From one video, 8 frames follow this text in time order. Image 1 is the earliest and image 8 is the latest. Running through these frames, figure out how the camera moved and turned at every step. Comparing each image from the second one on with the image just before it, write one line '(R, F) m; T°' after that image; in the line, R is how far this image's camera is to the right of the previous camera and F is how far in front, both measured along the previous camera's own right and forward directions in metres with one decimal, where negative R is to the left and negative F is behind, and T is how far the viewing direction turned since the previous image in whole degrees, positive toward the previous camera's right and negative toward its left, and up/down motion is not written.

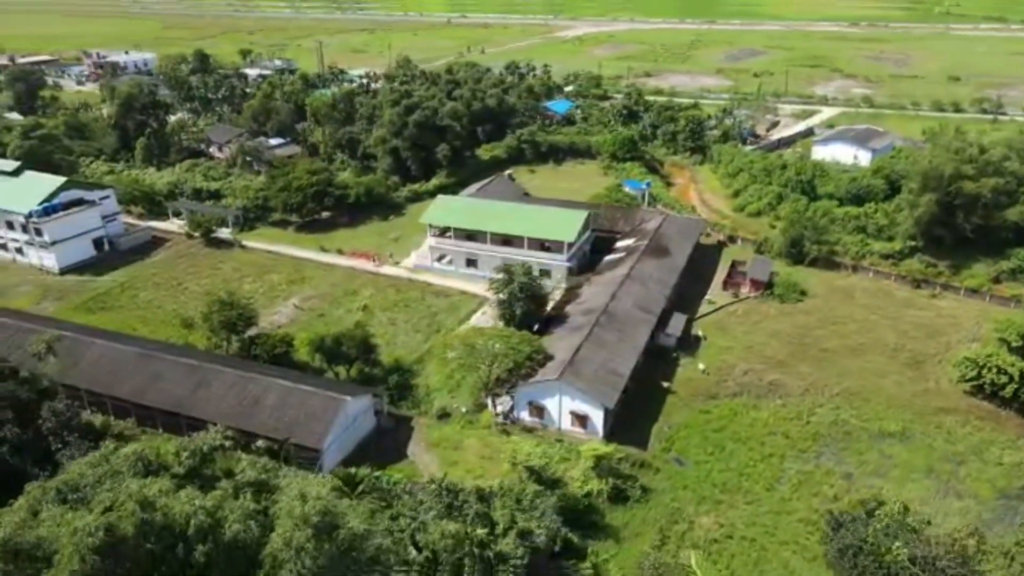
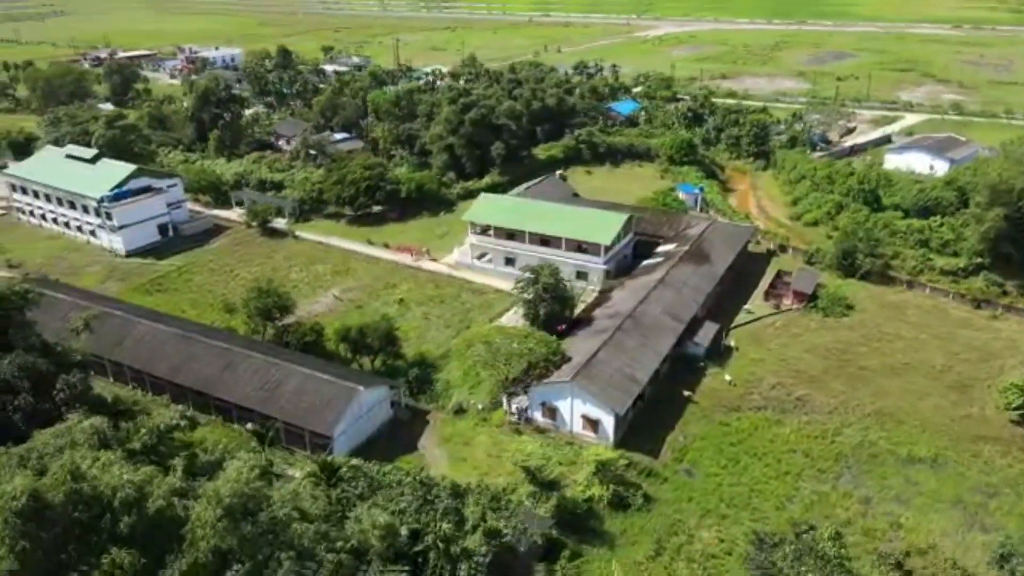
(+2.2, 0.0) m; -6°
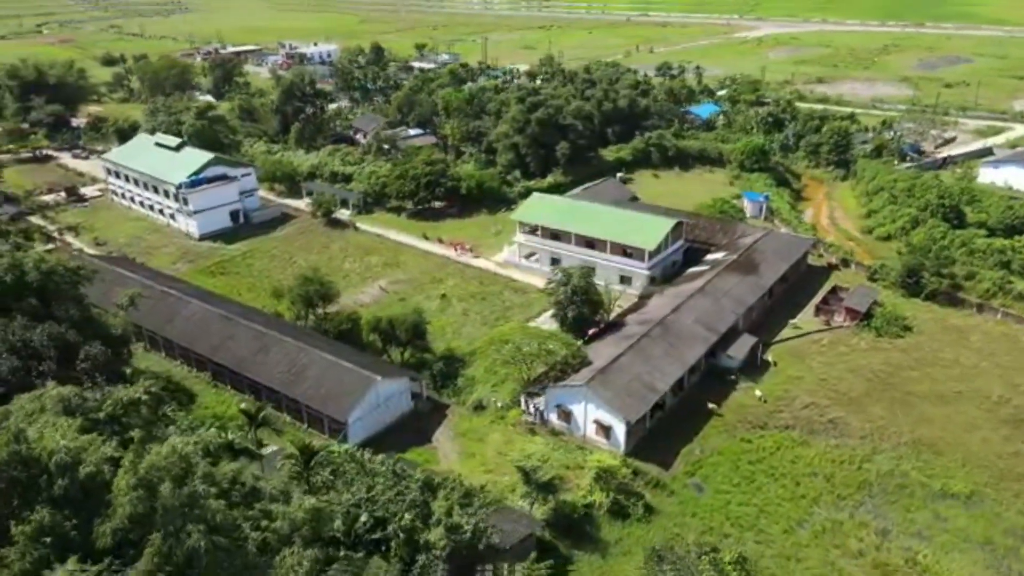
(+2.7, 0.0) m; -7°
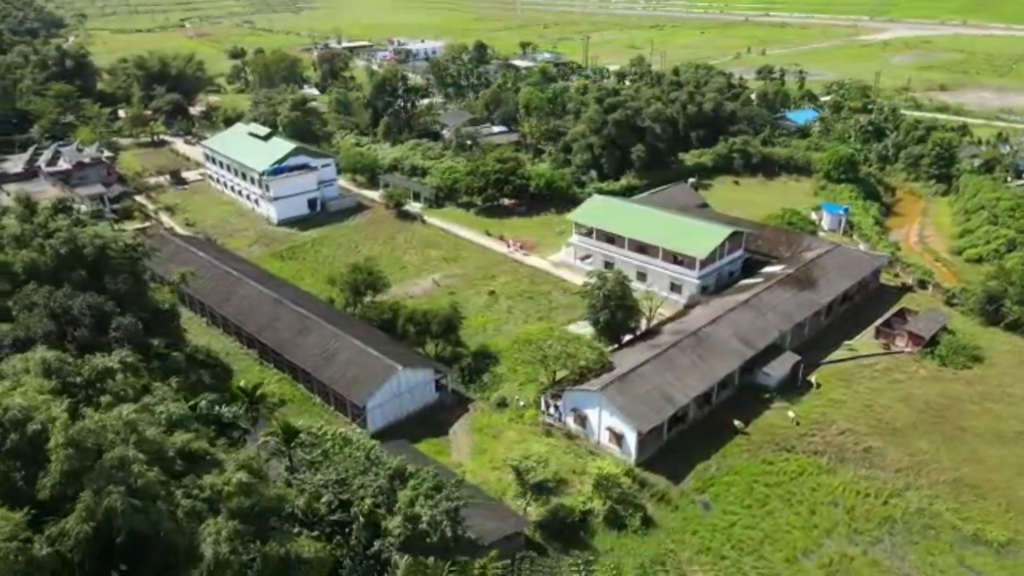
(+3.1, +0.1) m; -8°
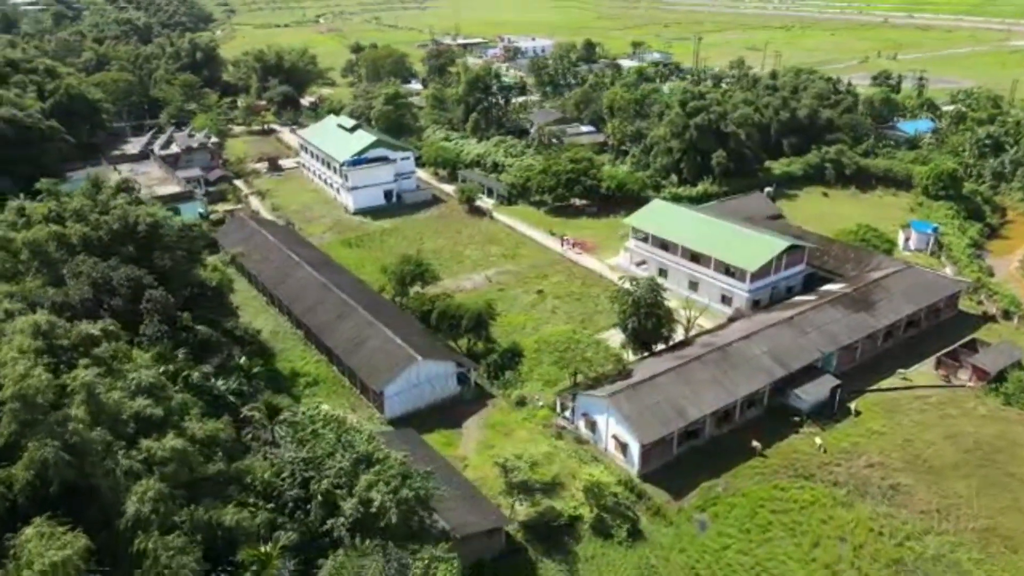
(+3.6, +0.1) m; -9°
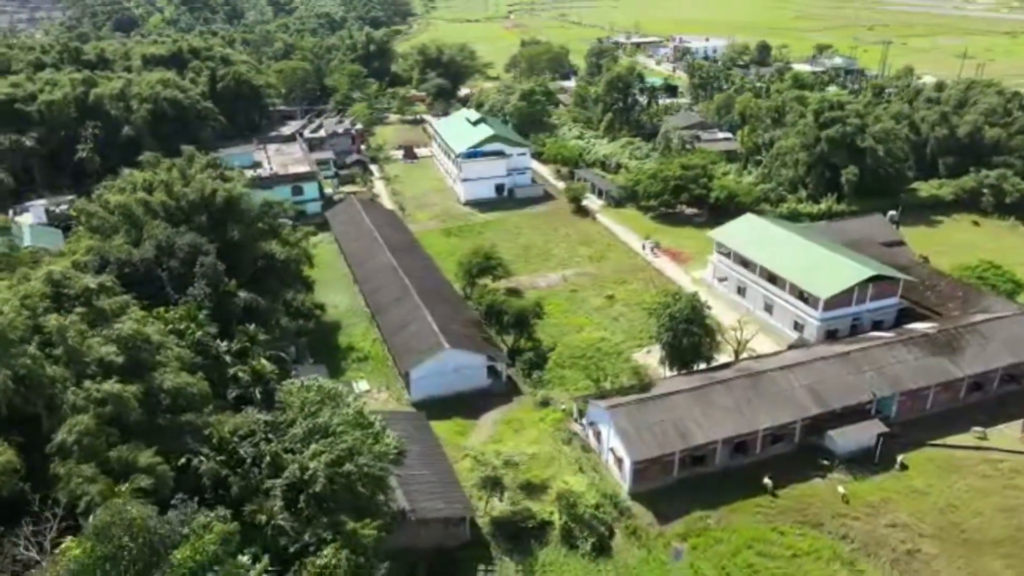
(+5.8, +0.4) m; -13°
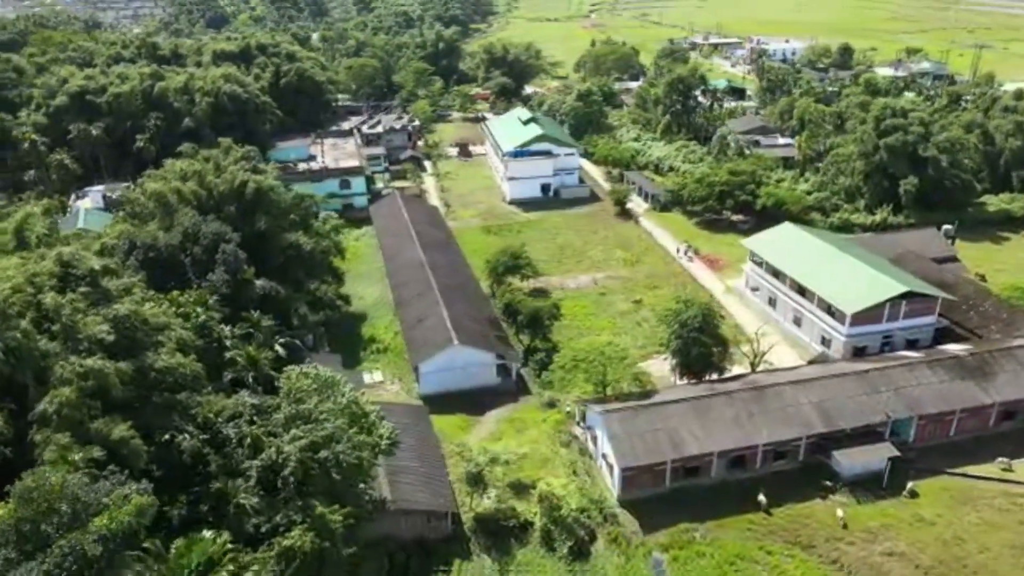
(+2.7, 0.0) m; -6°
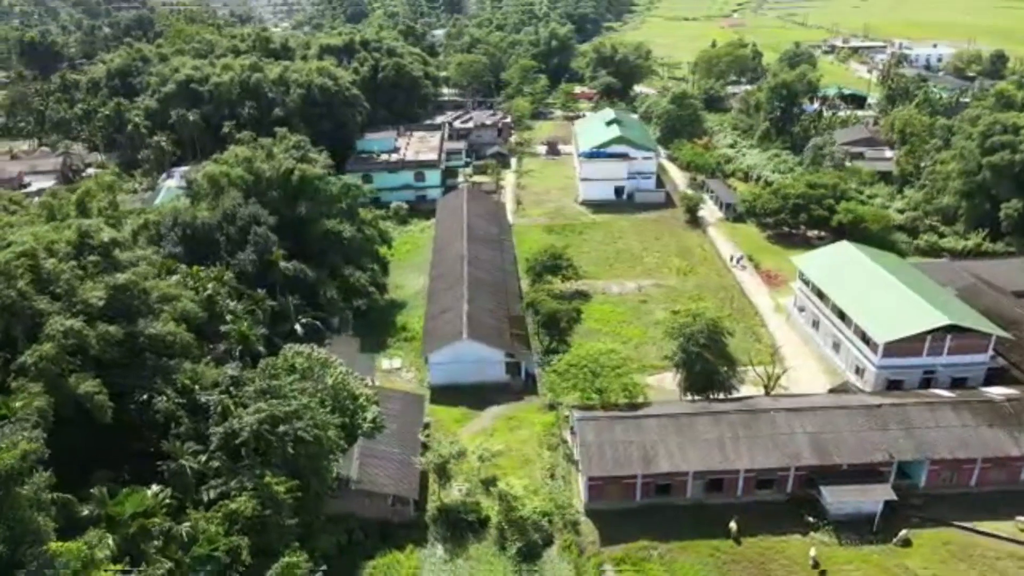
(+5.0, +0.1) m; -10°
